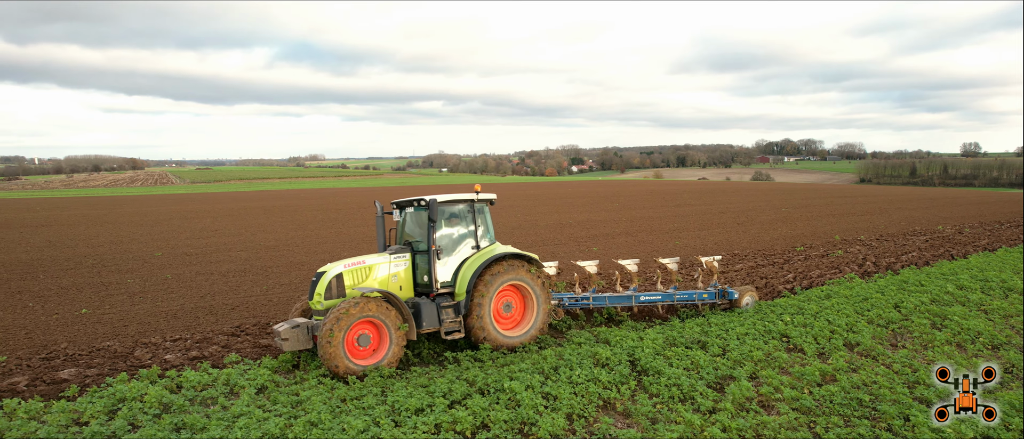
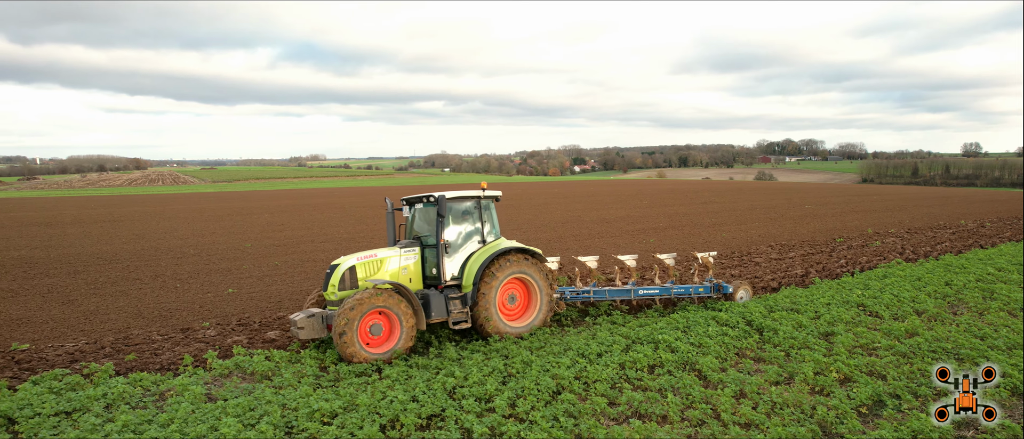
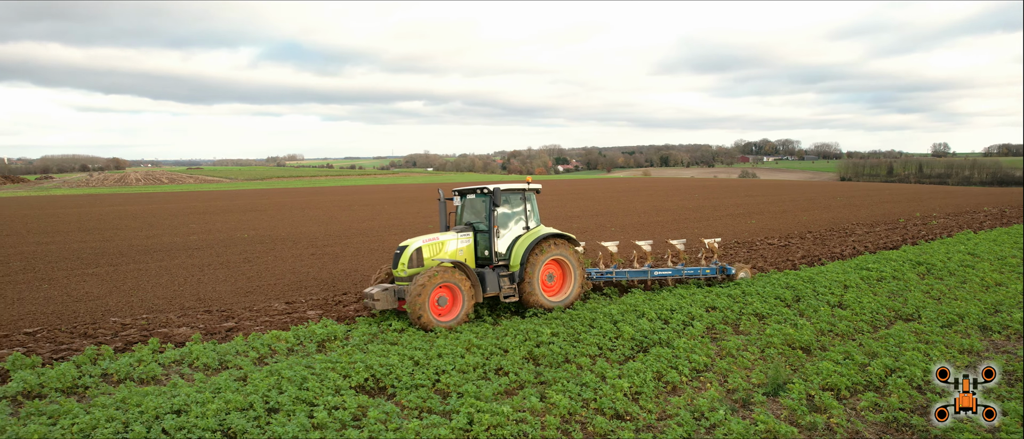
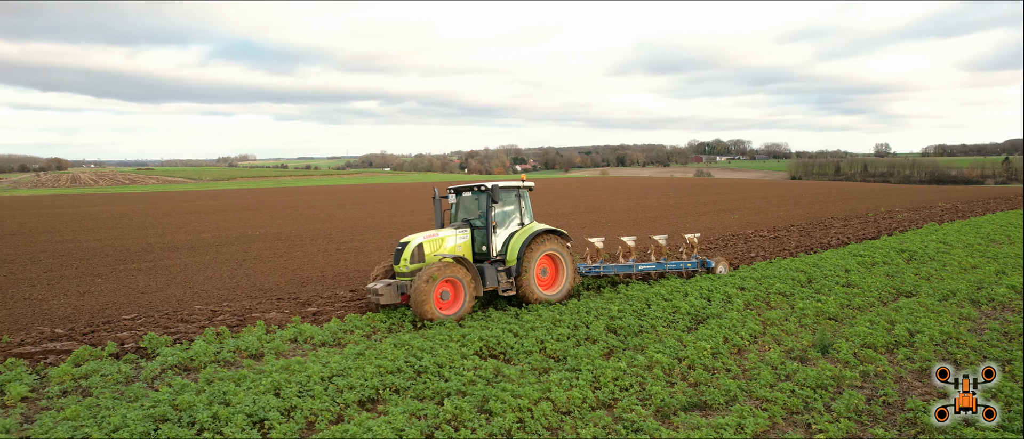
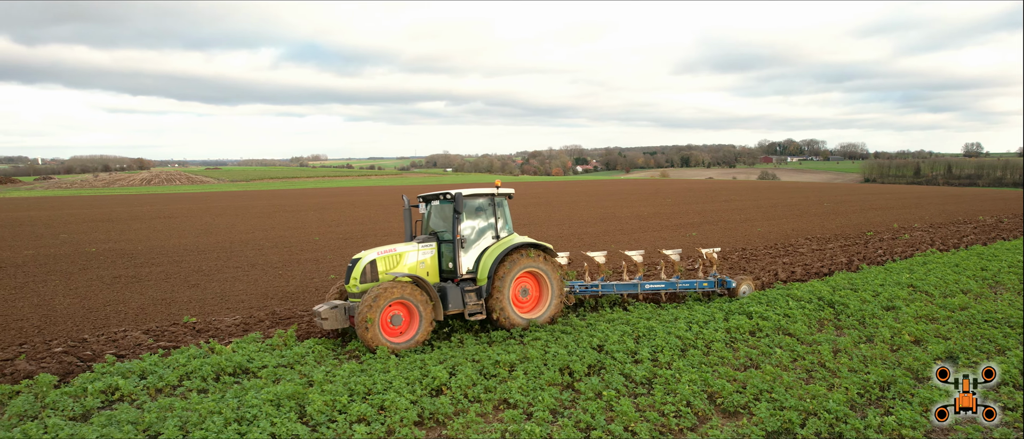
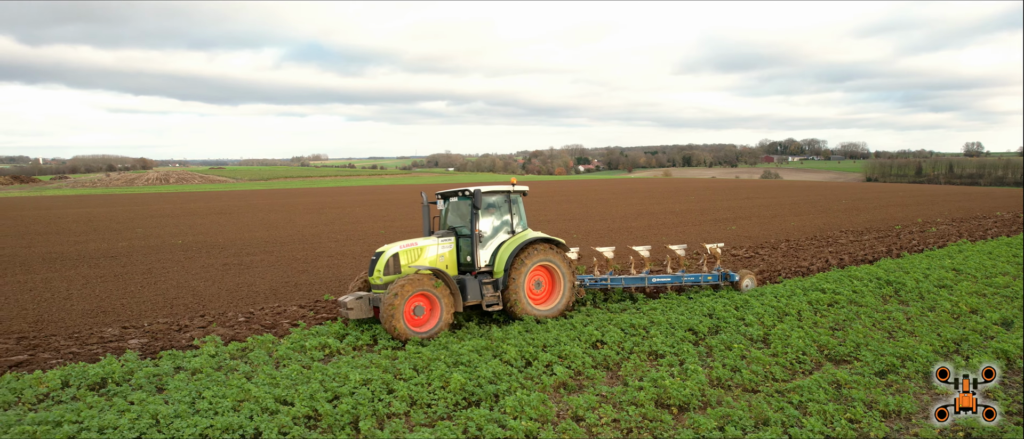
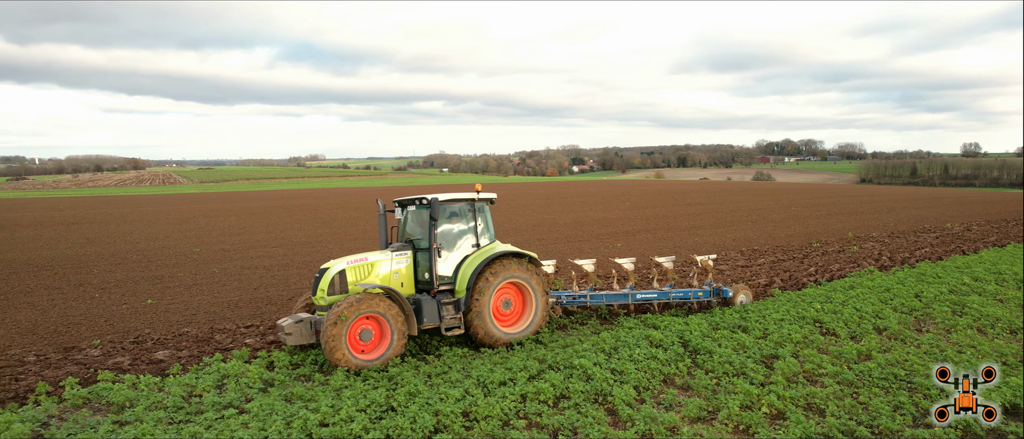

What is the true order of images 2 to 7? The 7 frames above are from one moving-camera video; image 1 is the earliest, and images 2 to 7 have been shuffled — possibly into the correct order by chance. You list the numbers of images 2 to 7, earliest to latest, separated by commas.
7, 2, 5, 6, 3, 4
